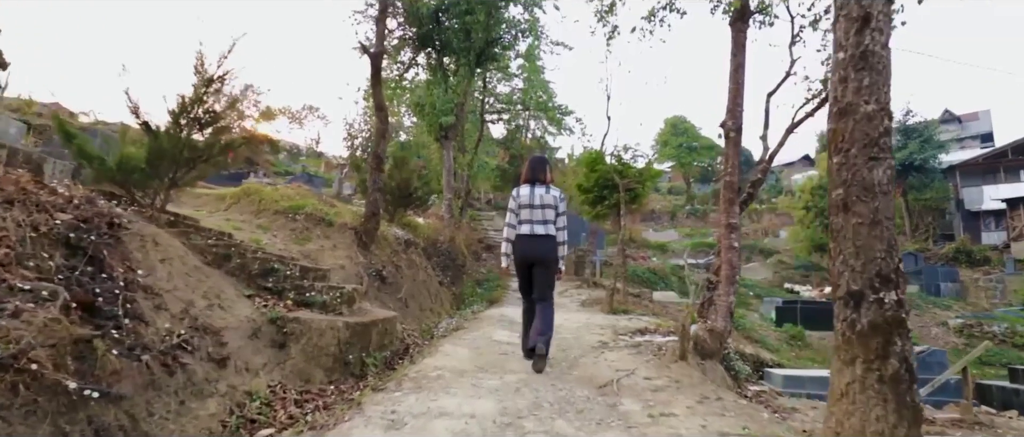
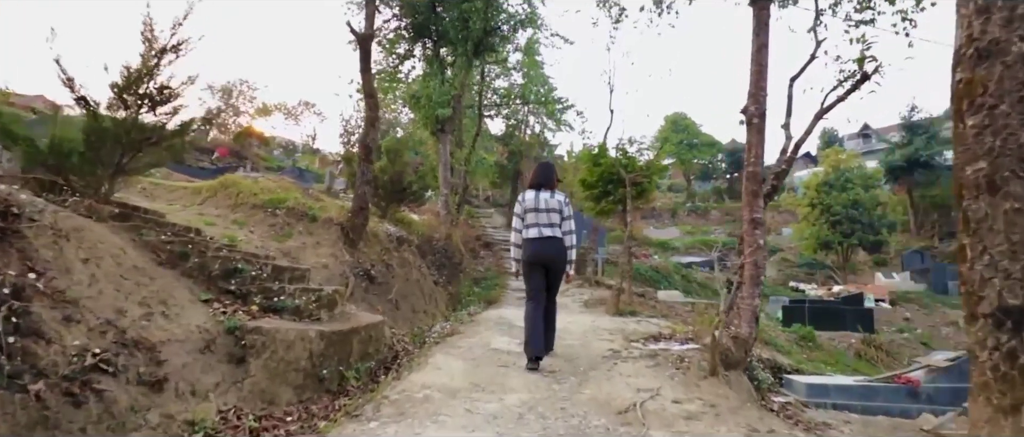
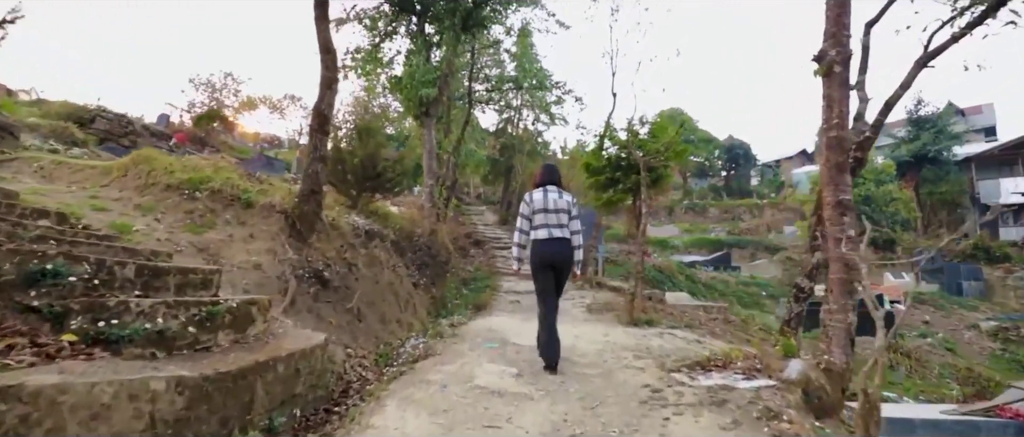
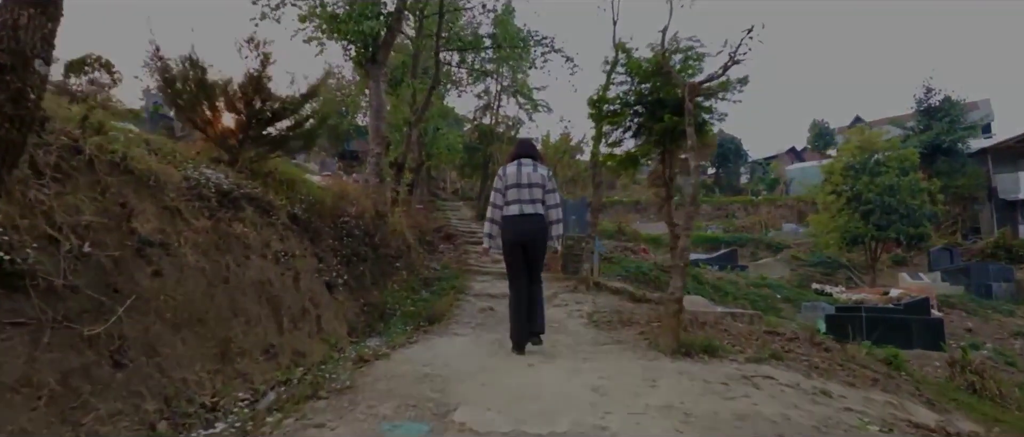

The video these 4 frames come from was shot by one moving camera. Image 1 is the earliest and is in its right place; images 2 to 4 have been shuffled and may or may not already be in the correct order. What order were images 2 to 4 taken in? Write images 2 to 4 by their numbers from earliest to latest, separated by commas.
2, 3, 4
